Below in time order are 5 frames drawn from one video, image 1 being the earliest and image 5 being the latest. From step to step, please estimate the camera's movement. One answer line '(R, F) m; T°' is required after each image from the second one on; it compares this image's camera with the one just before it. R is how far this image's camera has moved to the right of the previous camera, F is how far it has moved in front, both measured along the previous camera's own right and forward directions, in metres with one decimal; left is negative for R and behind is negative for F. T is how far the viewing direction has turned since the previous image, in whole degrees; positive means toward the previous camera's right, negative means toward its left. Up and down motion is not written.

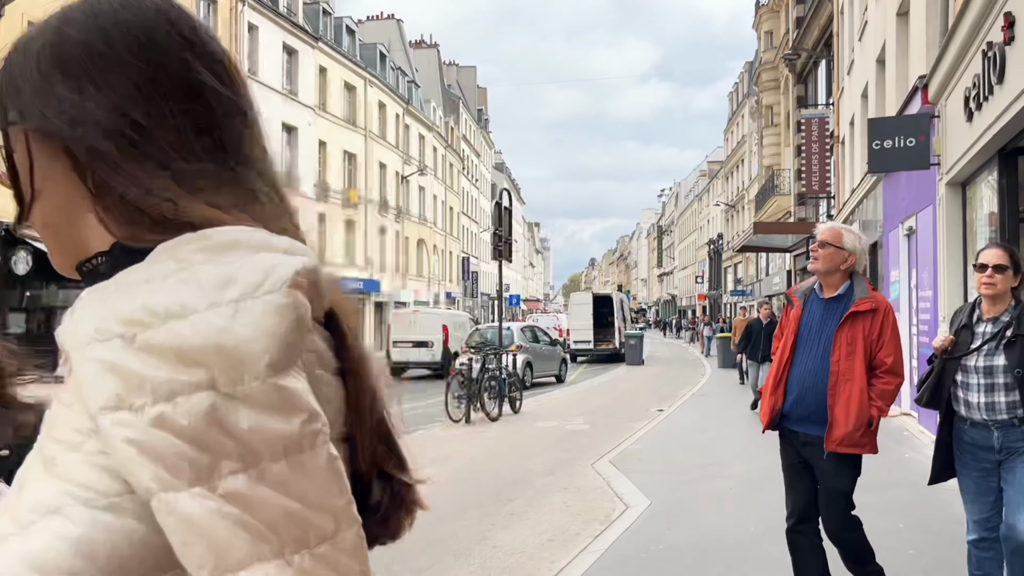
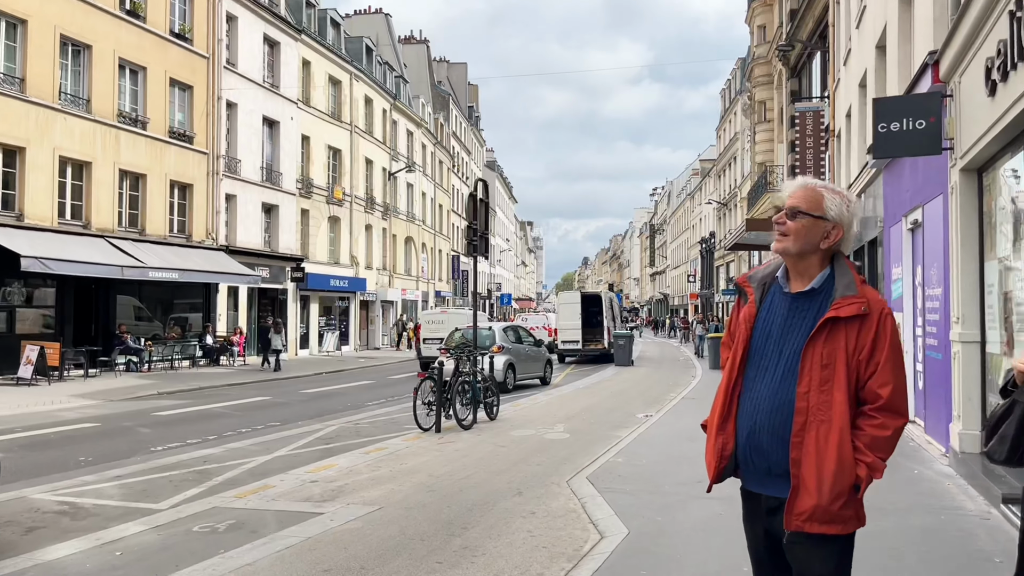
(+0.2, +0.8) m; 0°
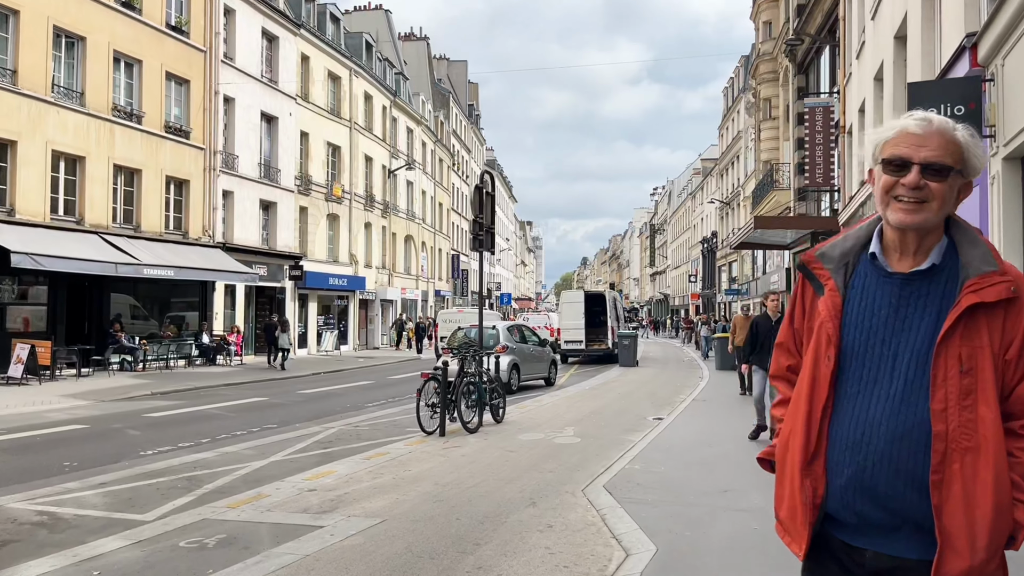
(-0.1, +0.4) m; 0°
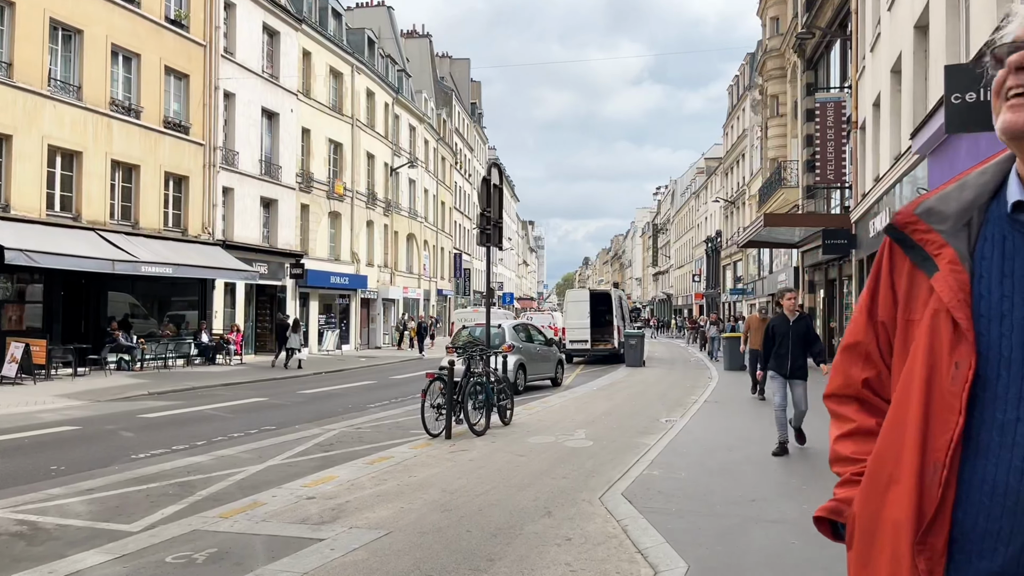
(-0.1, +0.4) m; 0°
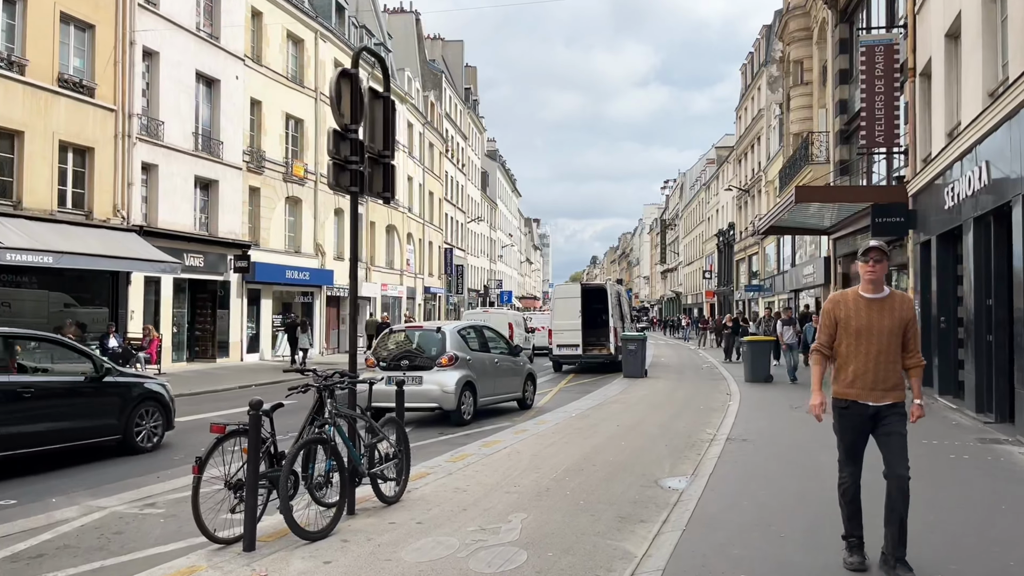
(+0.9, +4.1) m; -1°
